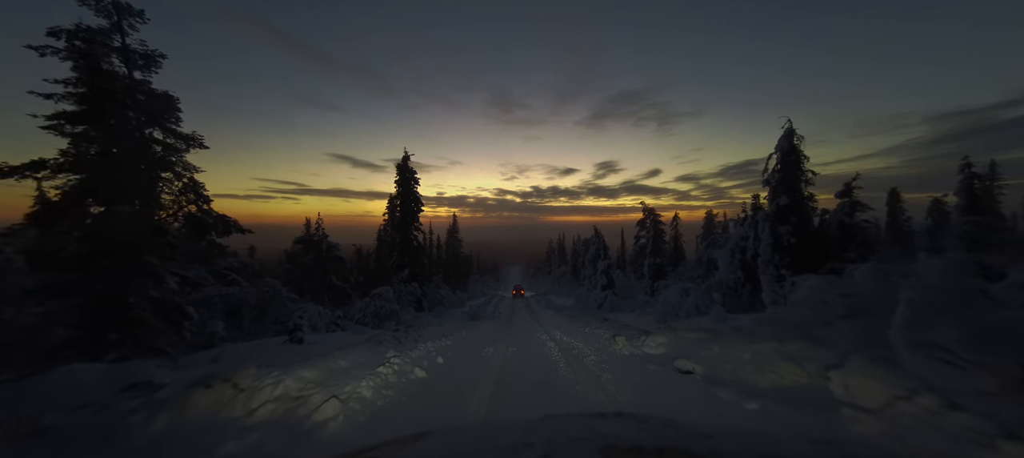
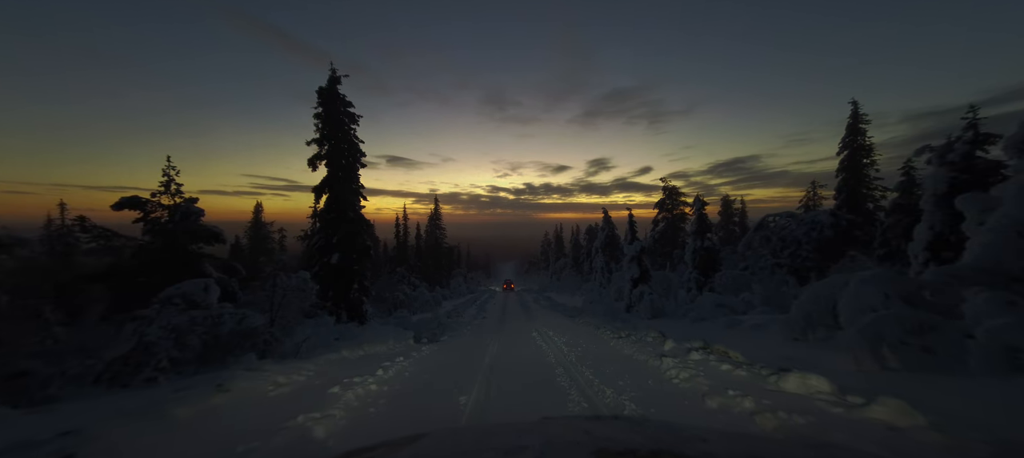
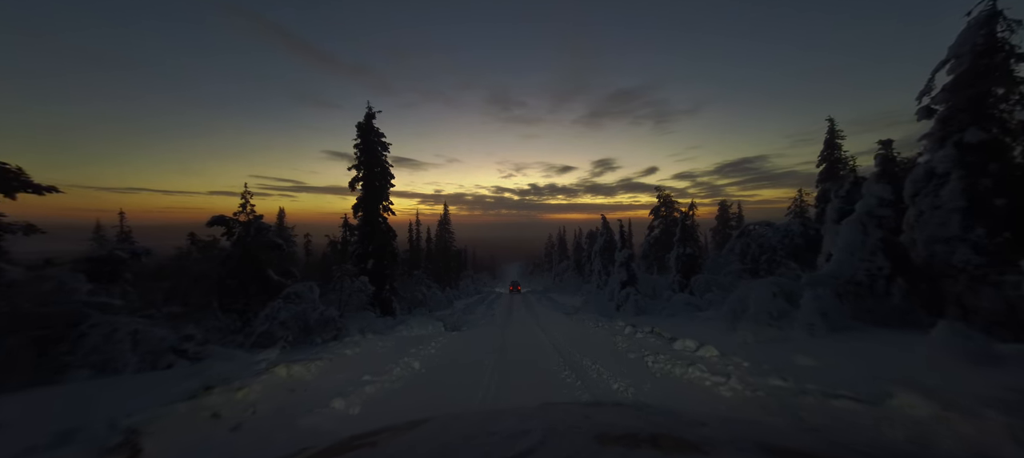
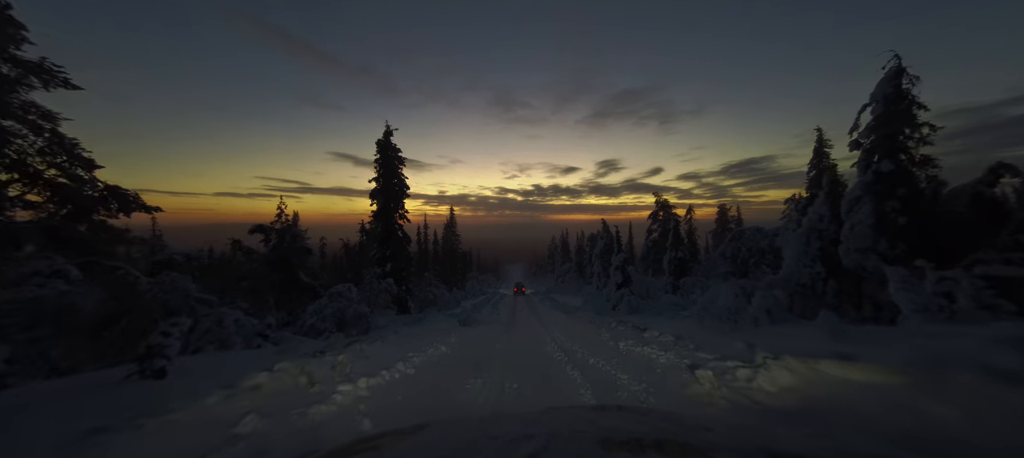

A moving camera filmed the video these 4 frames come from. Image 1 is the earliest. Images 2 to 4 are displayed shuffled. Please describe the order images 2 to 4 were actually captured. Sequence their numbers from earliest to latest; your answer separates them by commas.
4, 3, 2
